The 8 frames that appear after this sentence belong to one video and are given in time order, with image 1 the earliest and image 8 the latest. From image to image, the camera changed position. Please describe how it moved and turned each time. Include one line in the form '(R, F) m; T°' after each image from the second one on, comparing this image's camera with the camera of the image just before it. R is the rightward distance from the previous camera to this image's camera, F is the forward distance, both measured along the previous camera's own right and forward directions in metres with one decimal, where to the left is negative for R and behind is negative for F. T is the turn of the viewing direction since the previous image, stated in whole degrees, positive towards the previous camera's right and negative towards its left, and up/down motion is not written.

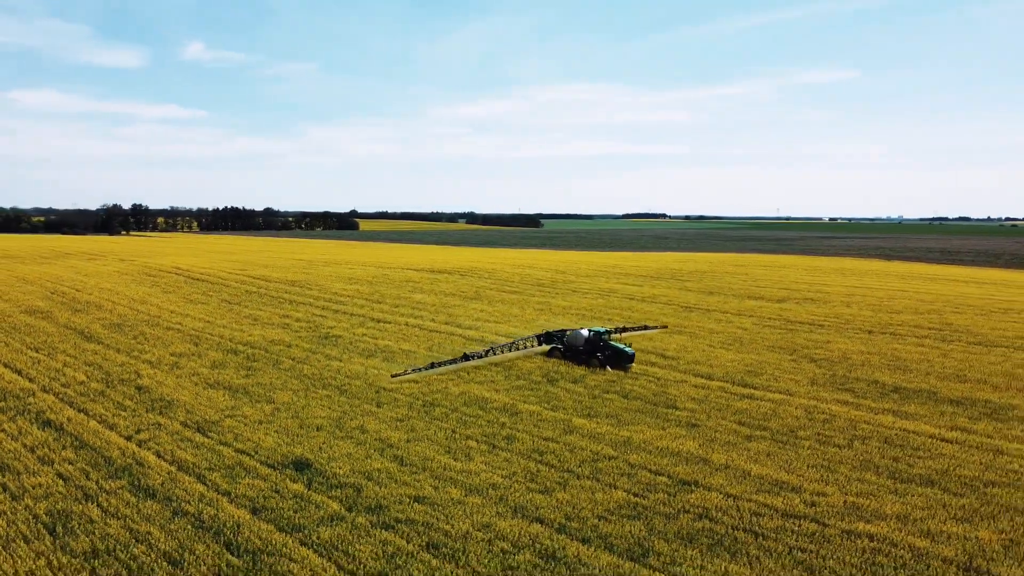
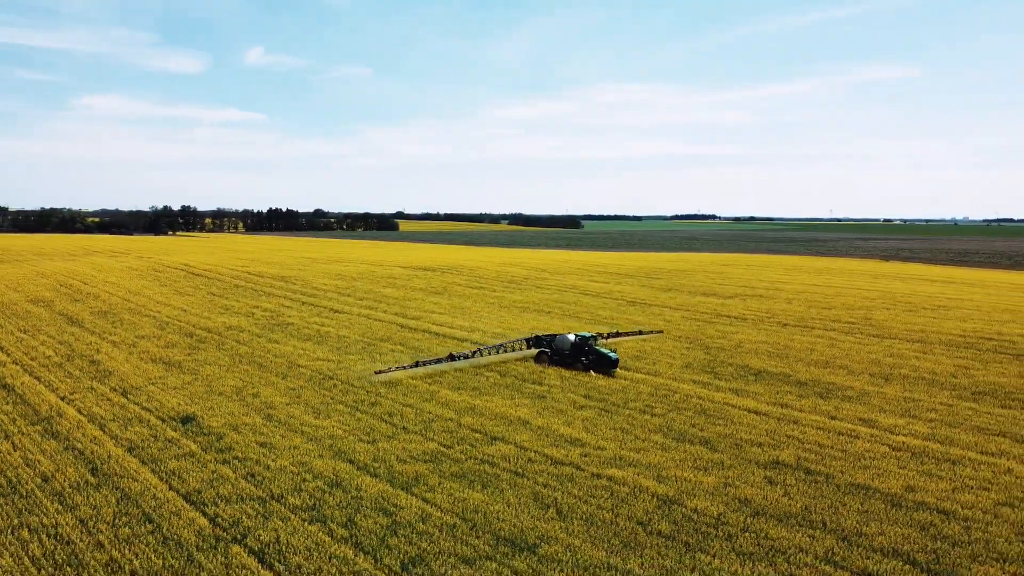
(+2.6, -1.7) m; -4°
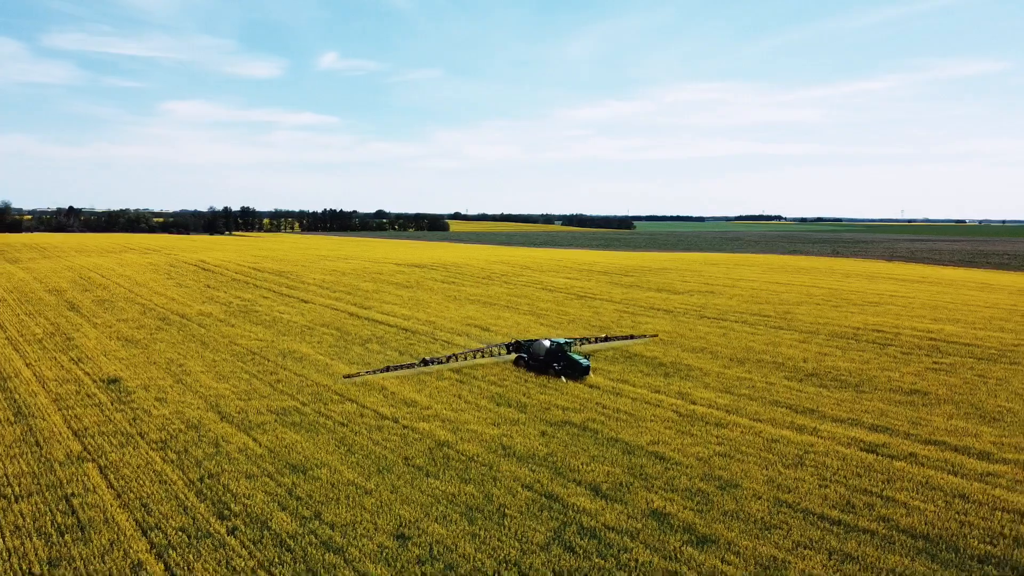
(+3.3, -2.0) m; -5°
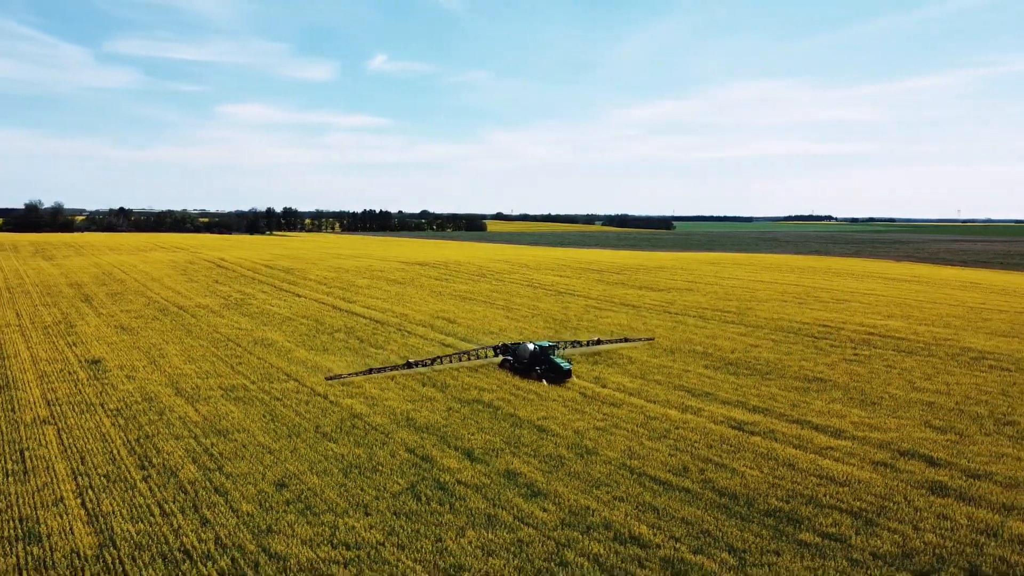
(+2.1, -1.3) m; -3°
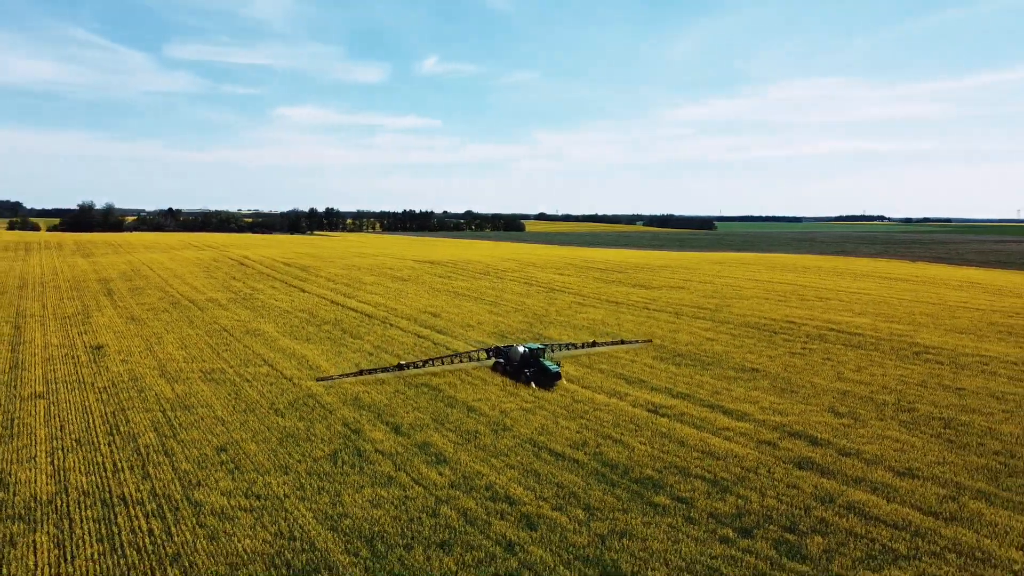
(+1.8, -1.2) m; -3°
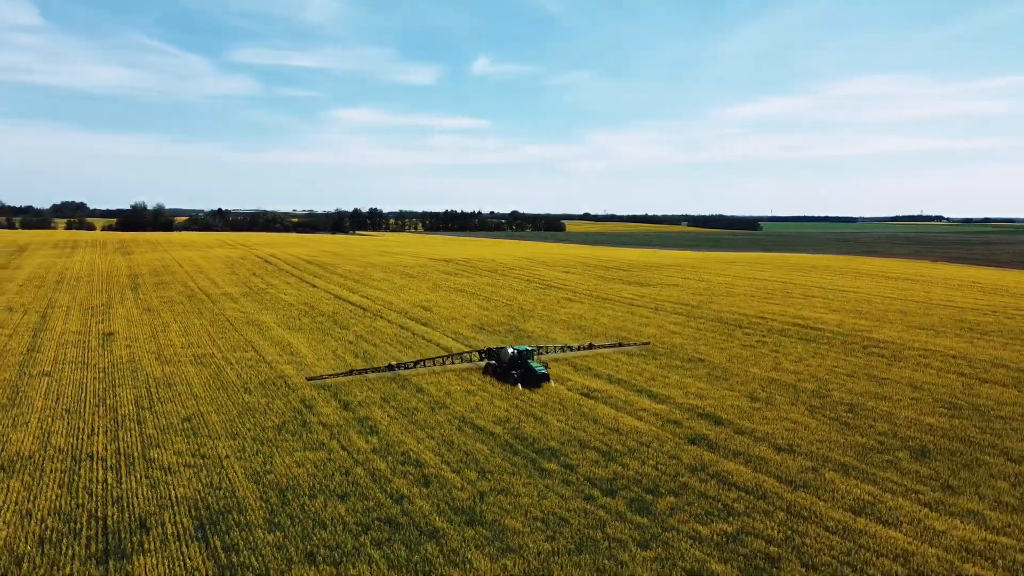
(+1.8, -1.2) m; -4°
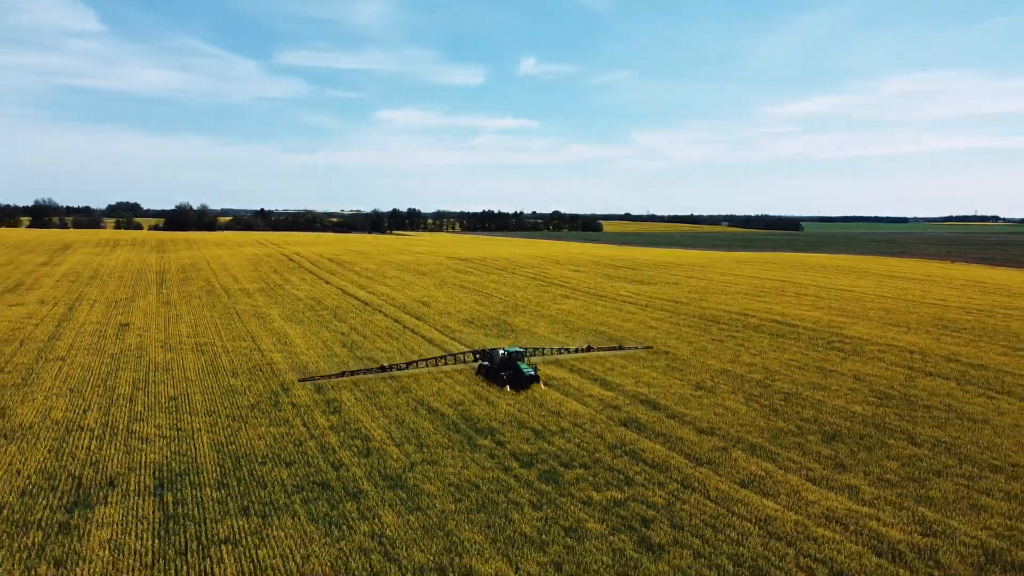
(+1.5, -1.0) m; -3°
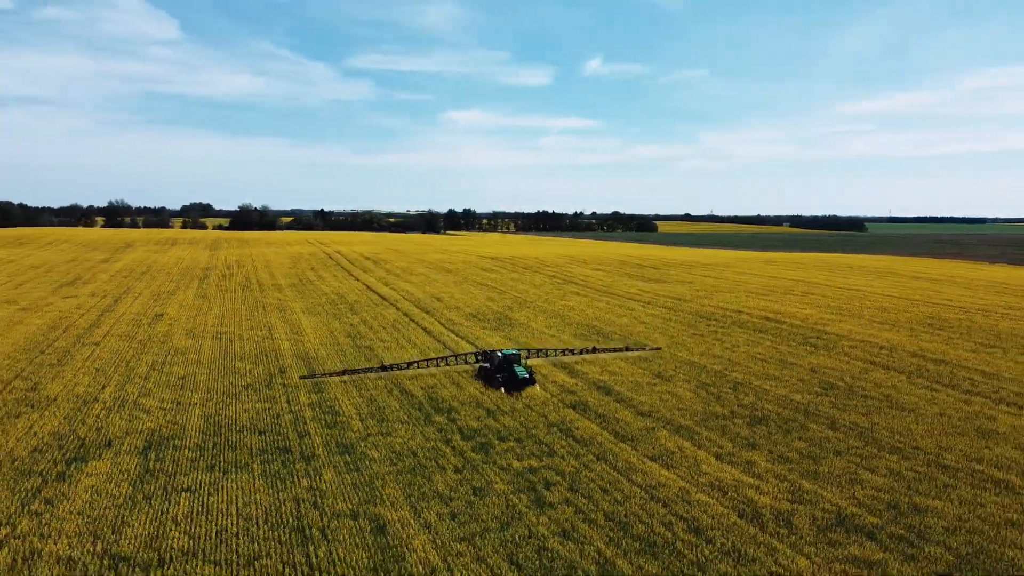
(+1.7, -1.2) m; -5°
